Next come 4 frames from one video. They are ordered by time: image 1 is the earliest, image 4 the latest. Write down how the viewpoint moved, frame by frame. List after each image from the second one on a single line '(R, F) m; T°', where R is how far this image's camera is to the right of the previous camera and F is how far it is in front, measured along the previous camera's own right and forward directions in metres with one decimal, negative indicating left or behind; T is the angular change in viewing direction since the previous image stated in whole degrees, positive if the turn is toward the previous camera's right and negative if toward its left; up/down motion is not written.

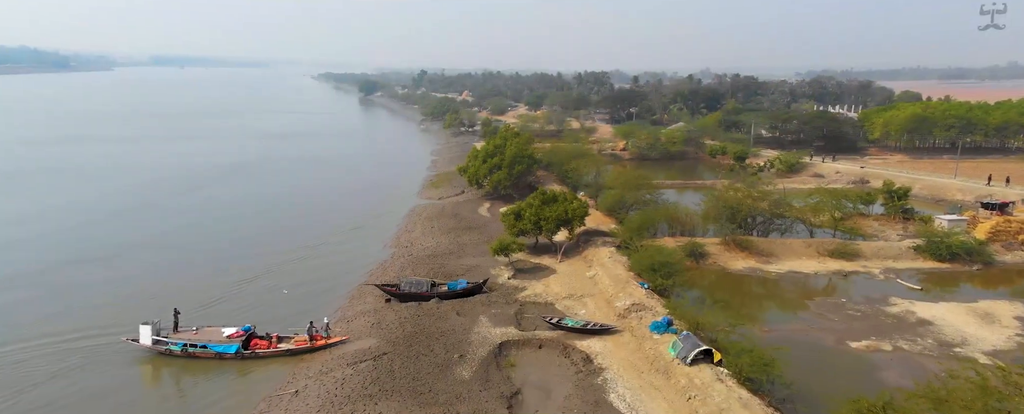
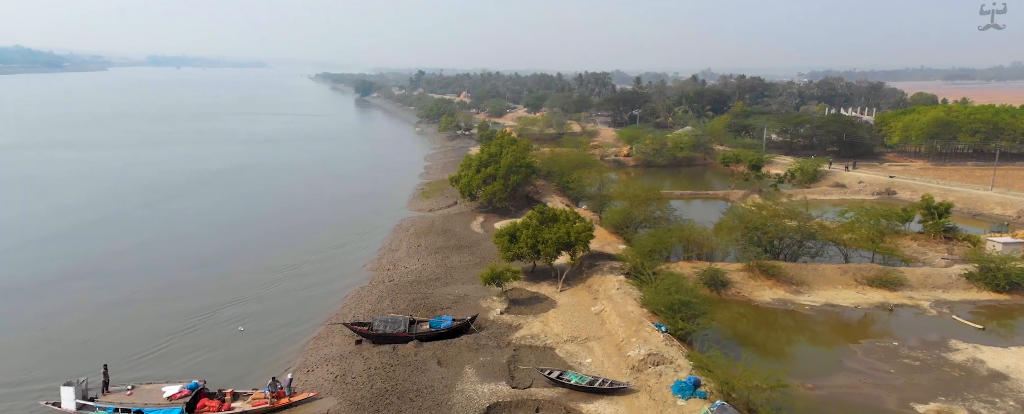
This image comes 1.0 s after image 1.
(+0.2, +3.6) m; 0°
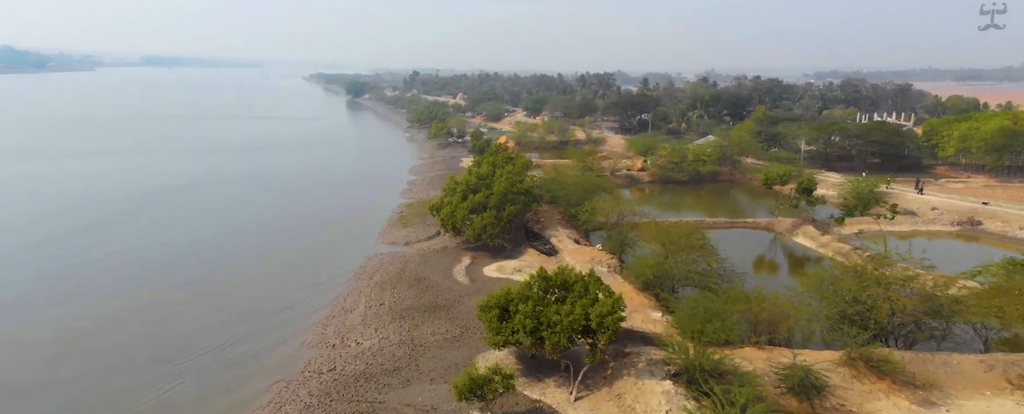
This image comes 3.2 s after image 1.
(+0.2, +8.1) m; 0°
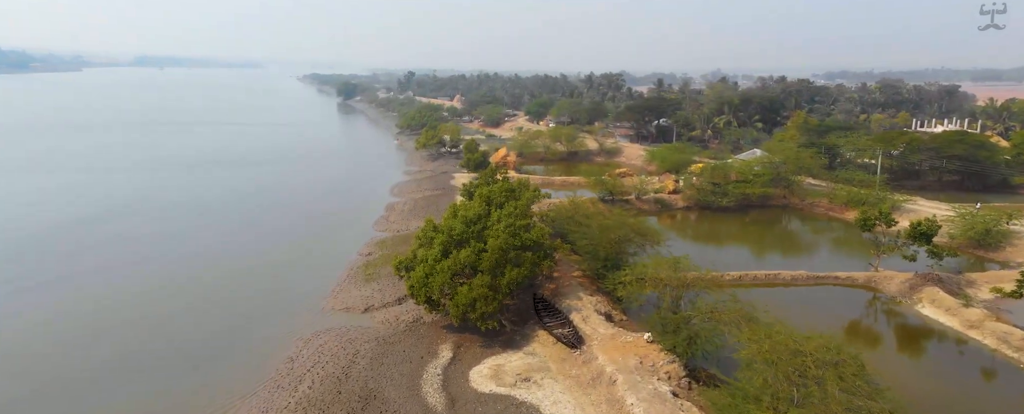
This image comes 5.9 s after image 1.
(-0.1, +10.0) m; 0°
